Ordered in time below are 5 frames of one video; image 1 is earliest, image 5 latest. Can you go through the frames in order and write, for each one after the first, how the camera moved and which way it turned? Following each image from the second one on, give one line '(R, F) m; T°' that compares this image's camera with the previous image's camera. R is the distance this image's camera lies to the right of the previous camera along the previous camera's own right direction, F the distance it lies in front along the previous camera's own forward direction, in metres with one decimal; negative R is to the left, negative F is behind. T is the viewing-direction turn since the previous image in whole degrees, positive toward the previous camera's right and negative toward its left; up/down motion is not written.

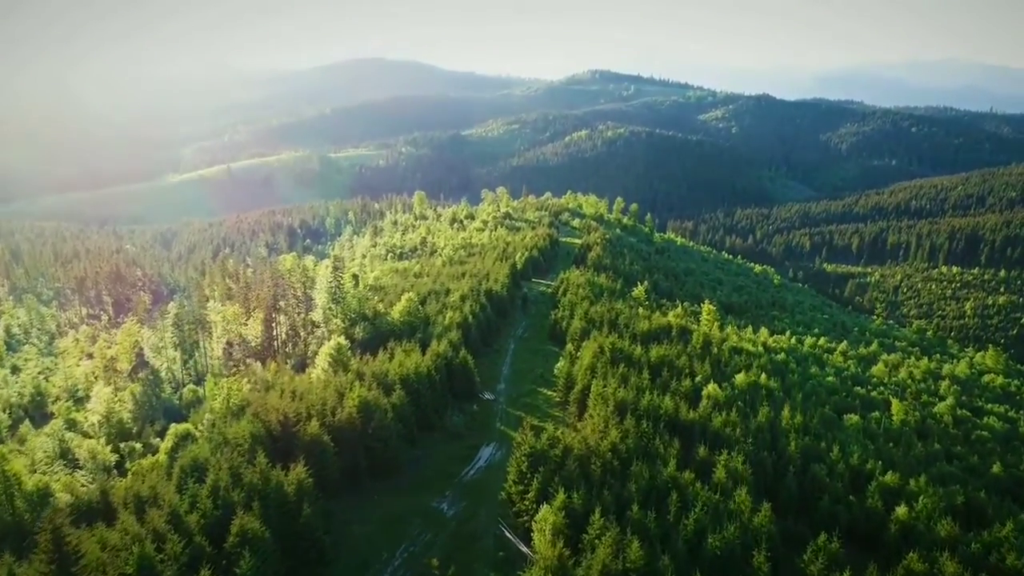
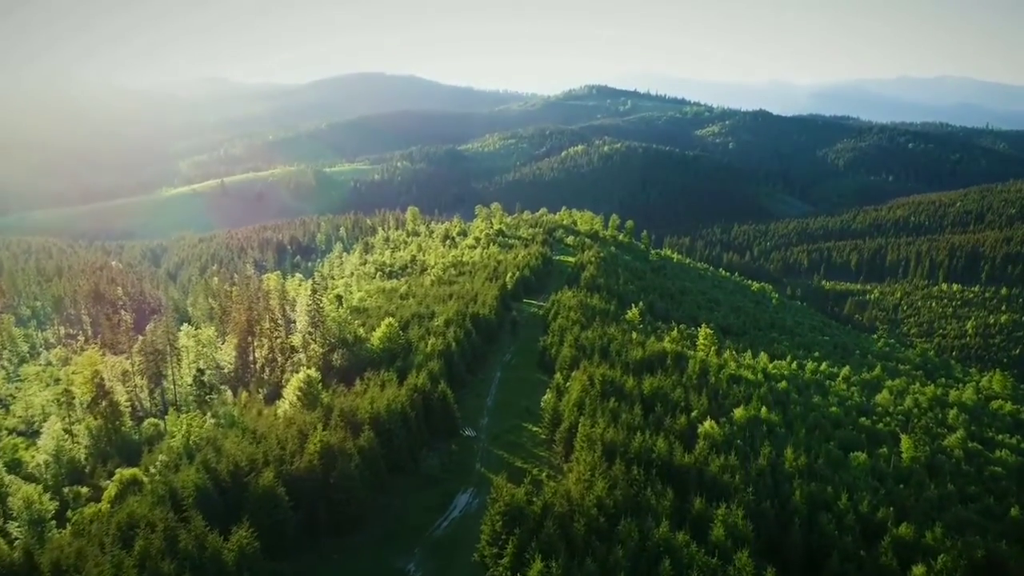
(+1.1, +3.8) m; 0°
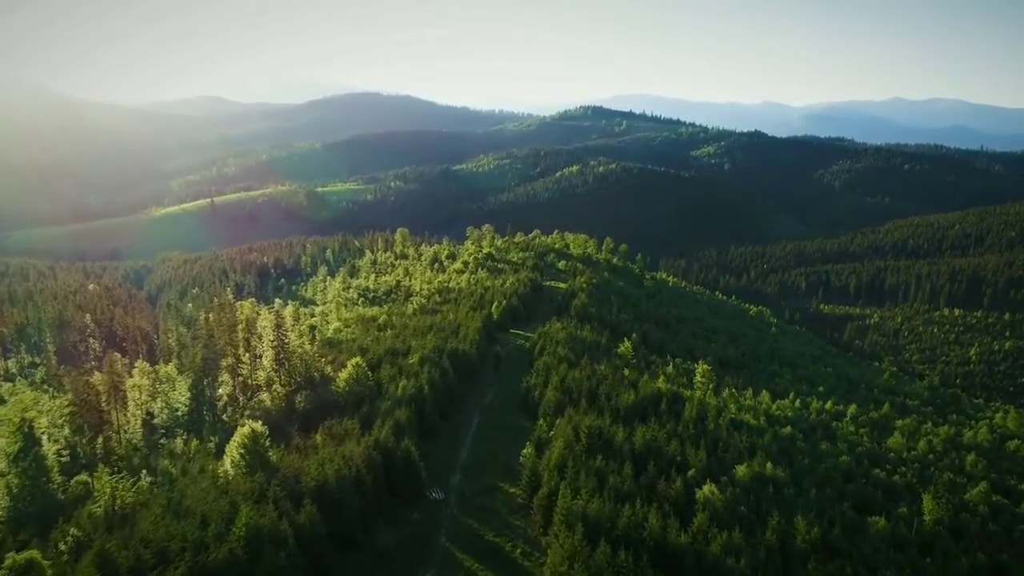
(+1.5, +6.0) m; 0°
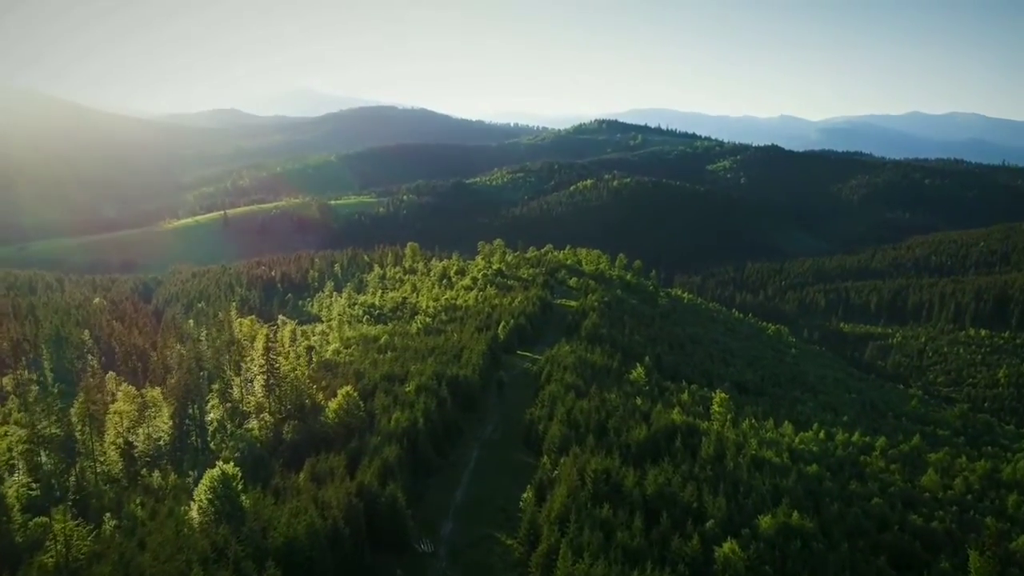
(+1.0, +4.5) m; -1°
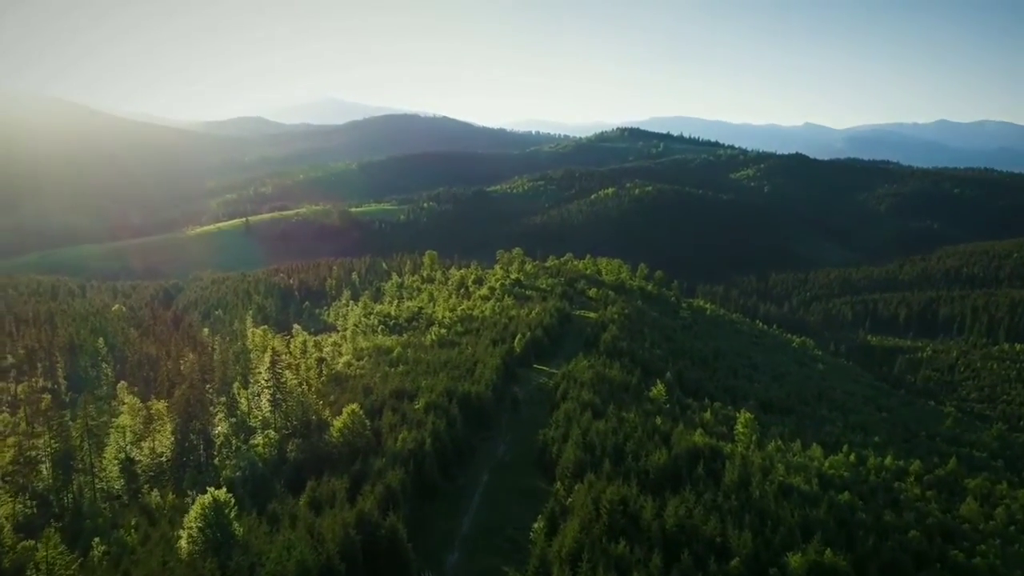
(+0.6, +2.7) m; -2°
